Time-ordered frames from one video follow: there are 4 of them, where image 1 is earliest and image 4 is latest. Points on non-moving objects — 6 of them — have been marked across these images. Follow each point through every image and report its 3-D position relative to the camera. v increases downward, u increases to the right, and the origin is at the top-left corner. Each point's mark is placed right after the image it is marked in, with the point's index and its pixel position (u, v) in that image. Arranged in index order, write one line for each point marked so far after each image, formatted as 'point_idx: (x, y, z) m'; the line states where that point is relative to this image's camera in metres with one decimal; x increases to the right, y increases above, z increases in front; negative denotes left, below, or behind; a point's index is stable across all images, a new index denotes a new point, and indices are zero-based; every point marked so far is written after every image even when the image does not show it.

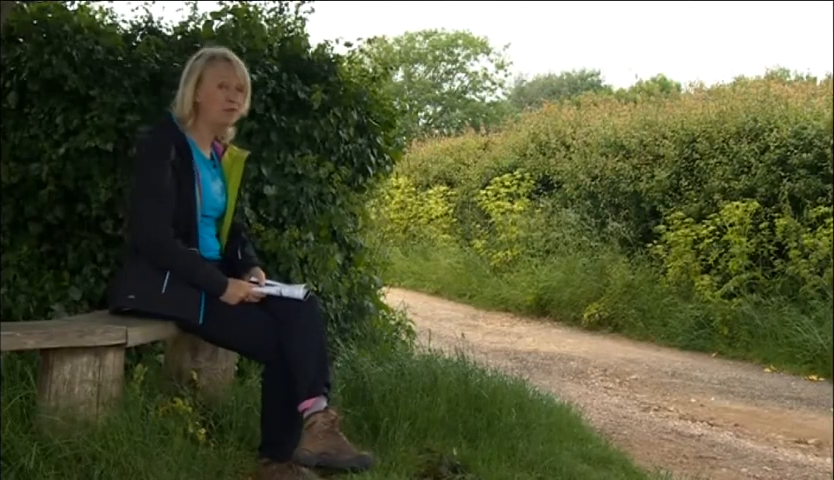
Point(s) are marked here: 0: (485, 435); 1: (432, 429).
0: (+0.3, -0.7, +4.5) m
1: (+0.1, -0.7, +4.5) m
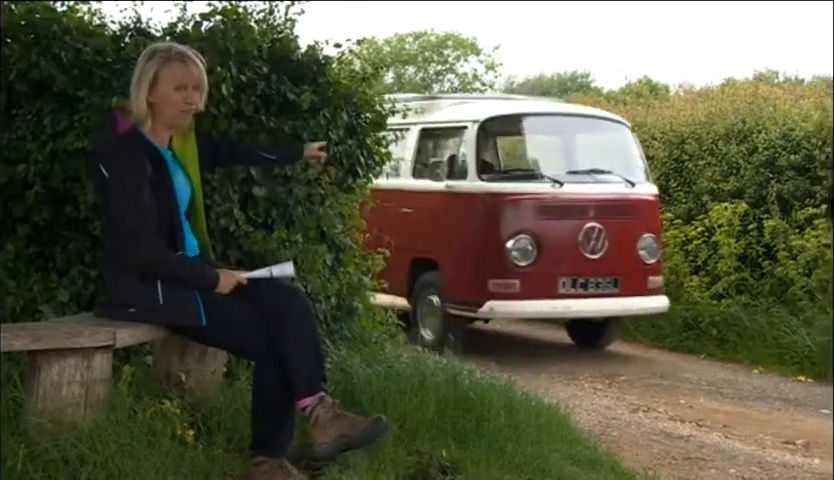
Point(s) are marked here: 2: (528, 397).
0: (+0.2, -0.7, +4.5) m
1: (0.0, -0.7, +4.5) m
2: (+0.5, -0.7, +5.0) m
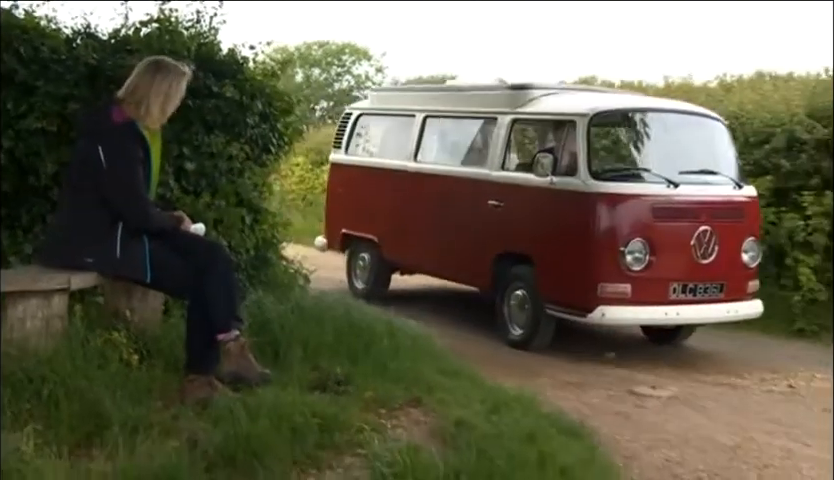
0: (-0.3, -0.6, +5.7) m
1: (-0.5, -0.5, +5.6) m
2: (0.0, -0.5, +6.2) m
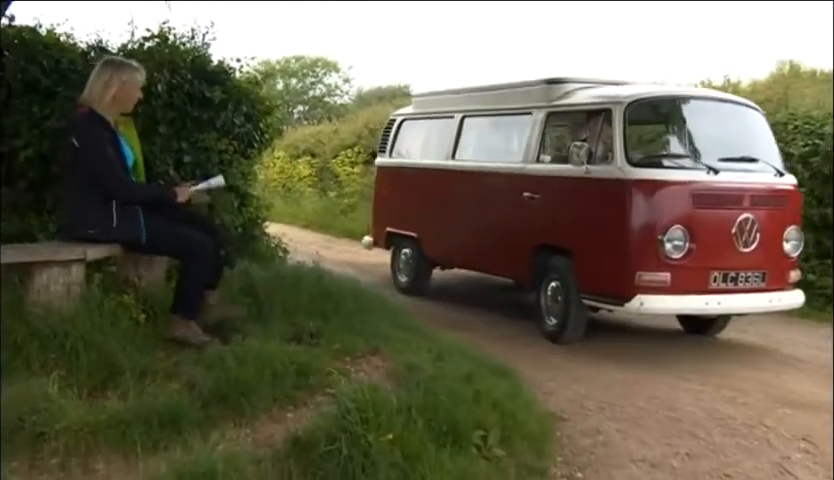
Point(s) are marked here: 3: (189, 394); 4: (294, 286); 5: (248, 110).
0: (-0.5, -0.5, +6.8) m
1: (-0.7, -0.4, +6.7) m
2: (-0.3, -0.4, +7.3) m
3: (-1.1, -0.7, +5.8) m
4: (-0.7, -0.3, +7.0) m
5: (-1.1, +0.8, +7.7) m
